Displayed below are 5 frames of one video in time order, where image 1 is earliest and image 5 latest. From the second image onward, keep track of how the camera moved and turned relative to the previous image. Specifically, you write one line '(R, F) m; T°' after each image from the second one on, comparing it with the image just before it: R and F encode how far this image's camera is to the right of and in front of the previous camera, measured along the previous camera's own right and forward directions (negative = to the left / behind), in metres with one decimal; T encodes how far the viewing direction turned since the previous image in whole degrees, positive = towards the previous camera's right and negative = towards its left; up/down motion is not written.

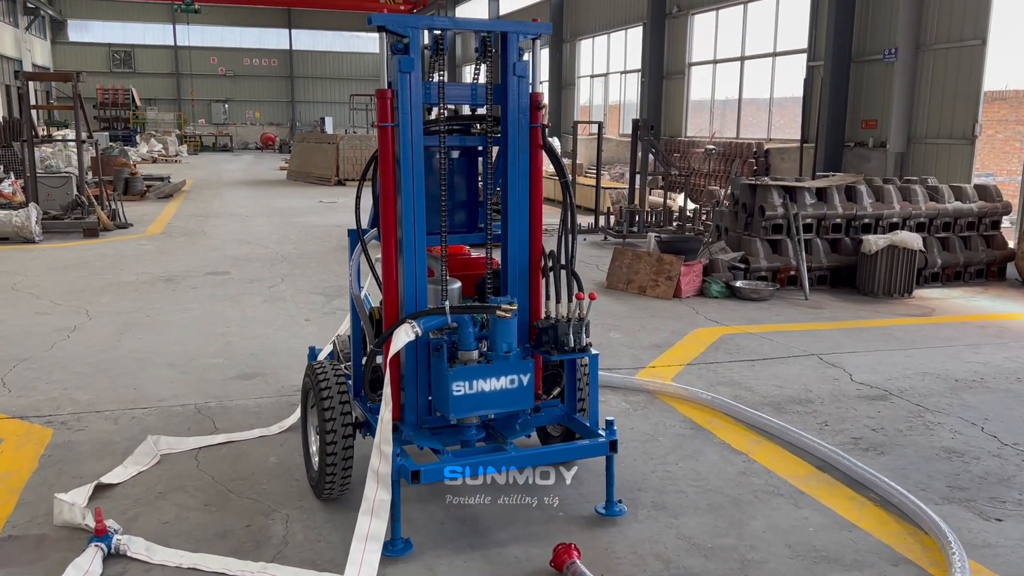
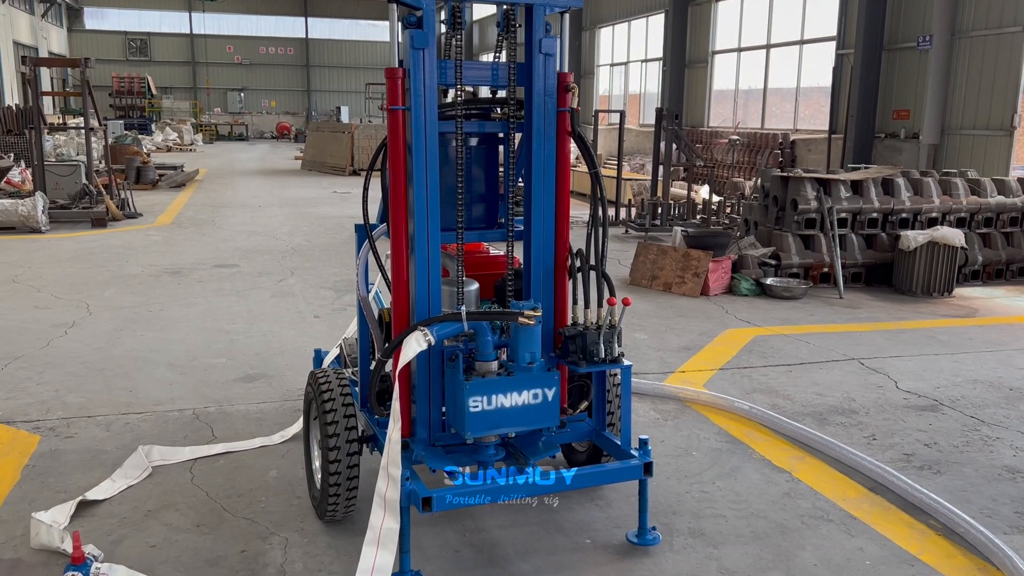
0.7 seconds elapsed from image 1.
(0.0, +0.3) m; -1°
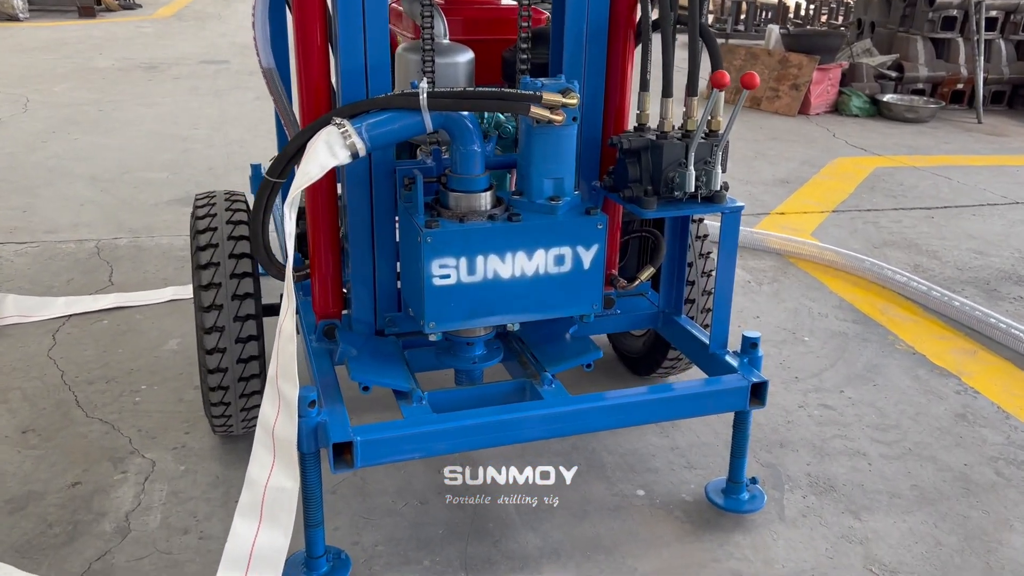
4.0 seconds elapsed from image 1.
(+0.1, +1.3) m; -3°
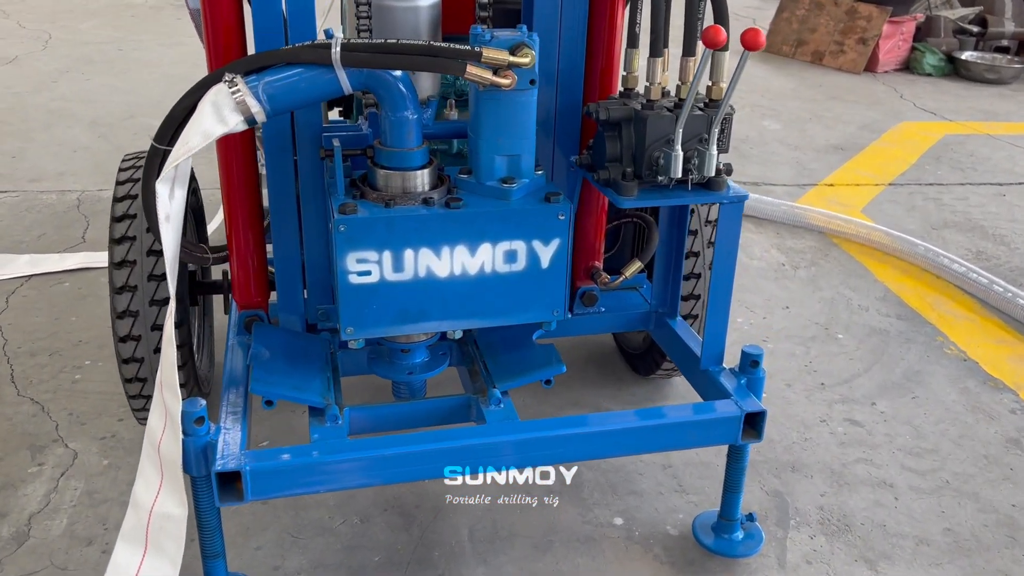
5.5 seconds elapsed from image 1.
(+0.2, +0.3) m; -4°
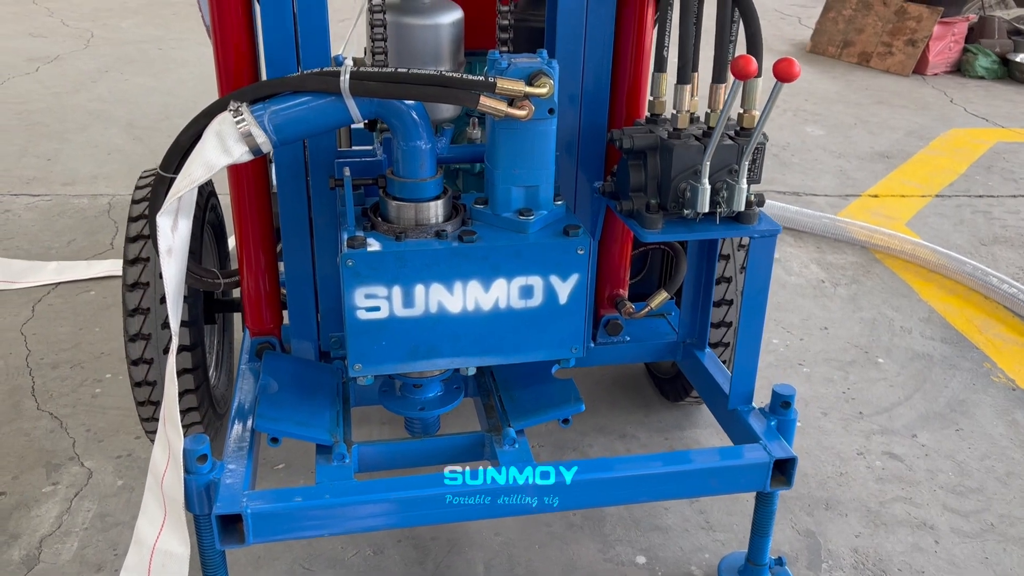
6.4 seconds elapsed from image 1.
(0.0, +0.1) m; -3°
